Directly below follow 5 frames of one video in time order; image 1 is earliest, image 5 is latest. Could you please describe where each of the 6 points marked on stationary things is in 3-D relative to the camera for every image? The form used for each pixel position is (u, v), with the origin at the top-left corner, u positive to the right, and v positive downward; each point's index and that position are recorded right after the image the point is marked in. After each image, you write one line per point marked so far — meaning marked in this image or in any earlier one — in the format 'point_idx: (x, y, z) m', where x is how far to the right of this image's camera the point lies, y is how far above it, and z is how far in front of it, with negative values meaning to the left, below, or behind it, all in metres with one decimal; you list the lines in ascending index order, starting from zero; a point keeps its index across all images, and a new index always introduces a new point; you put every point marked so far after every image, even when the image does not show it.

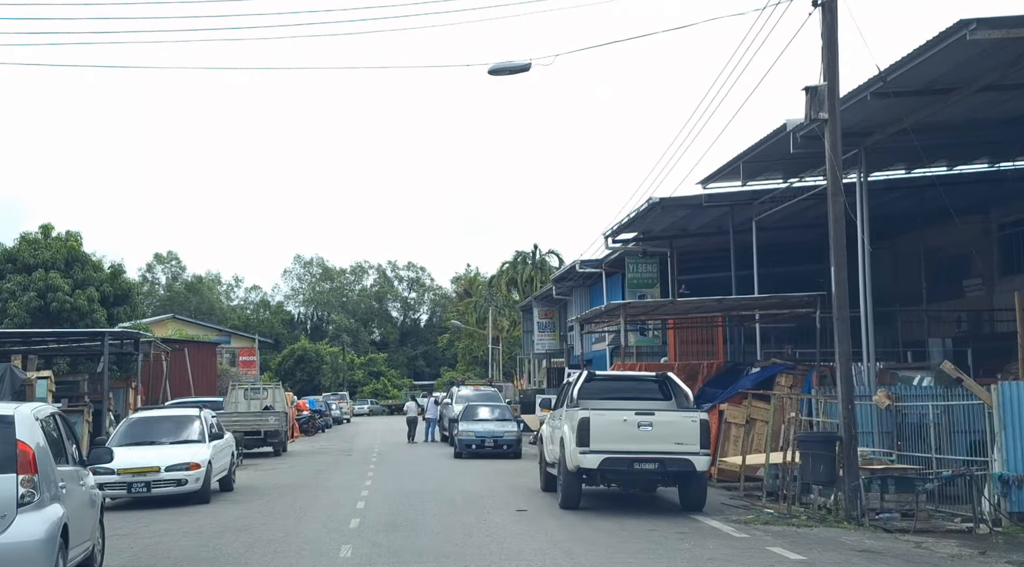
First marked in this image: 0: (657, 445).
0: (+2.0, -2.2, +13.7) m
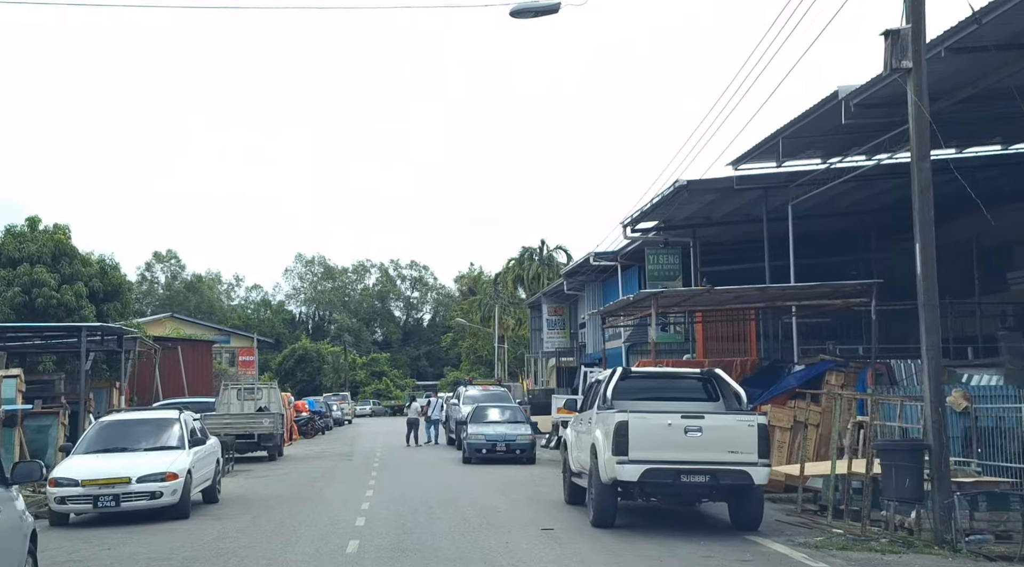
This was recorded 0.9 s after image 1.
0: (+2.3, -2.0, +11.7) m
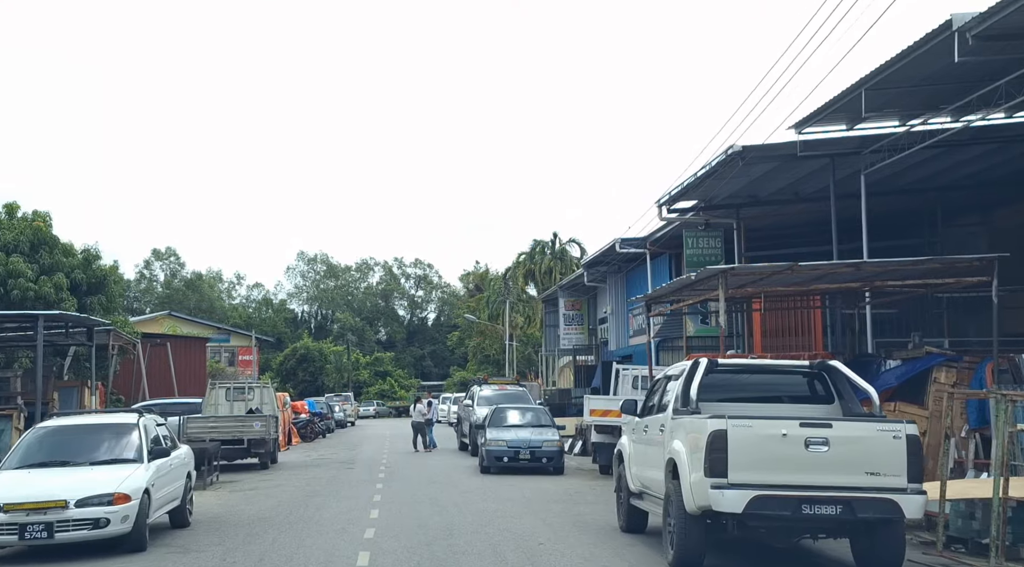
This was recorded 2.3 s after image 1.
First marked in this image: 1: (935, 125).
0: (+2.8, -1.6, +8.5) m
1: (+7.9, +3.0, +18.6) m
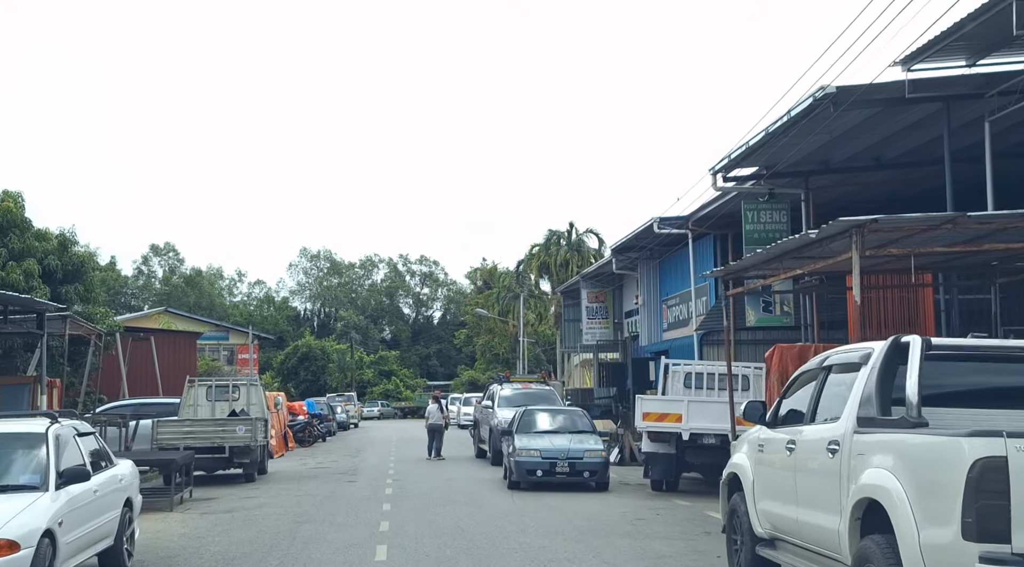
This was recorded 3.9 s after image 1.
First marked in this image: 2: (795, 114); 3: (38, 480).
0: (+3.4, -1.2, +4.8) m
1: (+8.5, +3.4, +14.8) m
2: (+4.8, +2.9, +17.0) m
3: (-4.2, -1.8, +8.9) m
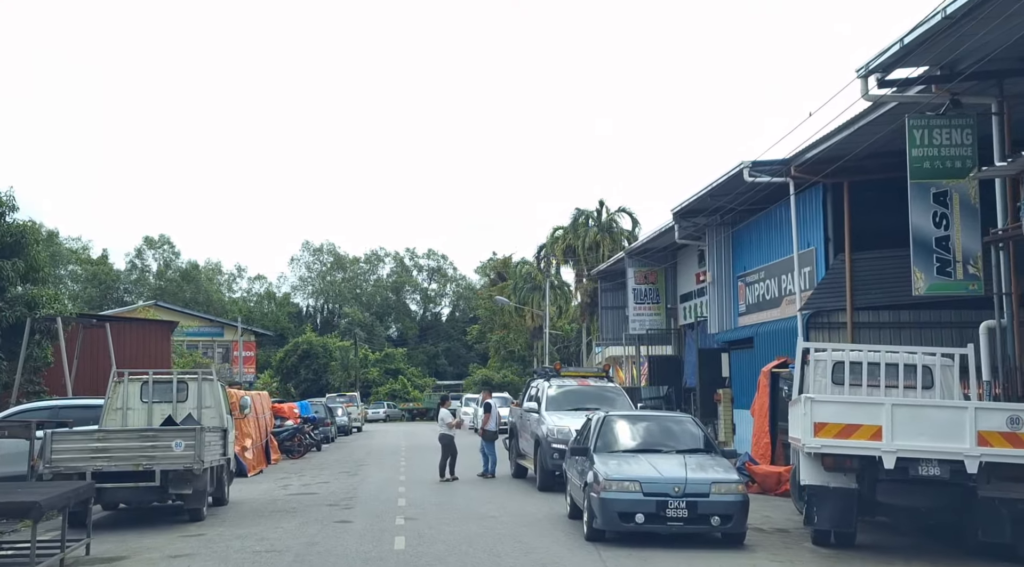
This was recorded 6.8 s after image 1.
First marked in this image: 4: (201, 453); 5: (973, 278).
0: (+4.2, -0.5, -1.9) m
1: (+9.4, +4.1, +8.1) m
2: (+5.8, +3.7, +10.3) m
3: (-3.3, -1.0, +2.2) m
4: (-4.3, -2.4, +14.0) m
5: (+7.0, +0.1, +15.2) m
